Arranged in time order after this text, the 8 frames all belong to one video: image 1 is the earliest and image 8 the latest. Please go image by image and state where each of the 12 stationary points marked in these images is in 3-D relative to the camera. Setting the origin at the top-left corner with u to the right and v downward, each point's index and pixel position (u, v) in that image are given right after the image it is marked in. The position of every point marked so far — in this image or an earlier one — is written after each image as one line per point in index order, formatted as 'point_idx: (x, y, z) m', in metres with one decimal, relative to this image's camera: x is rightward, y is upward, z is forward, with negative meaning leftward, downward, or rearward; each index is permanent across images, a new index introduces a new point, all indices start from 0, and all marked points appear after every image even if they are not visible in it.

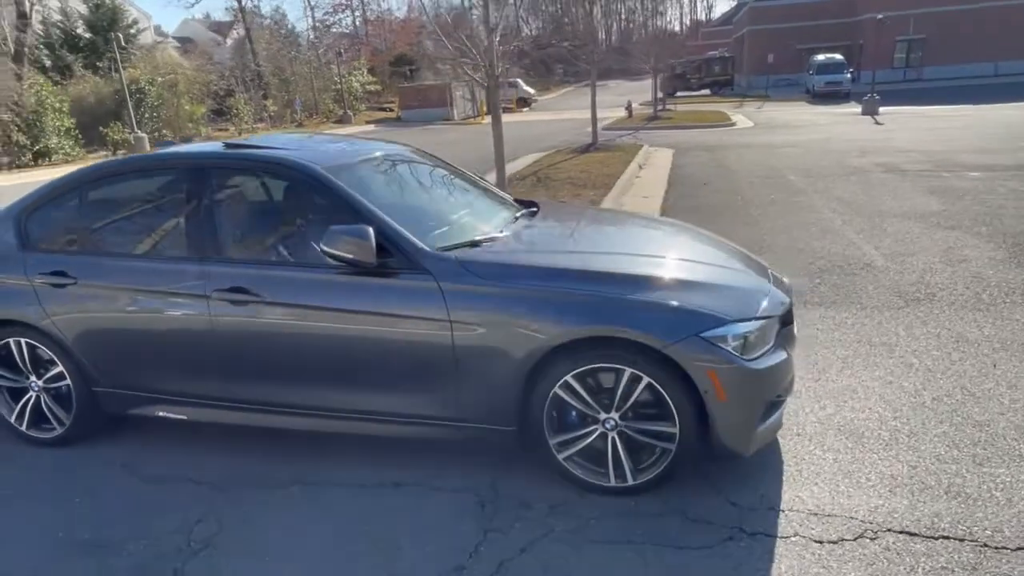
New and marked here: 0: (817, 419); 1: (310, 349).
0: (+1.8, -0.8, +3.8) m
1: (-1.1, -0.3, +3.4) m
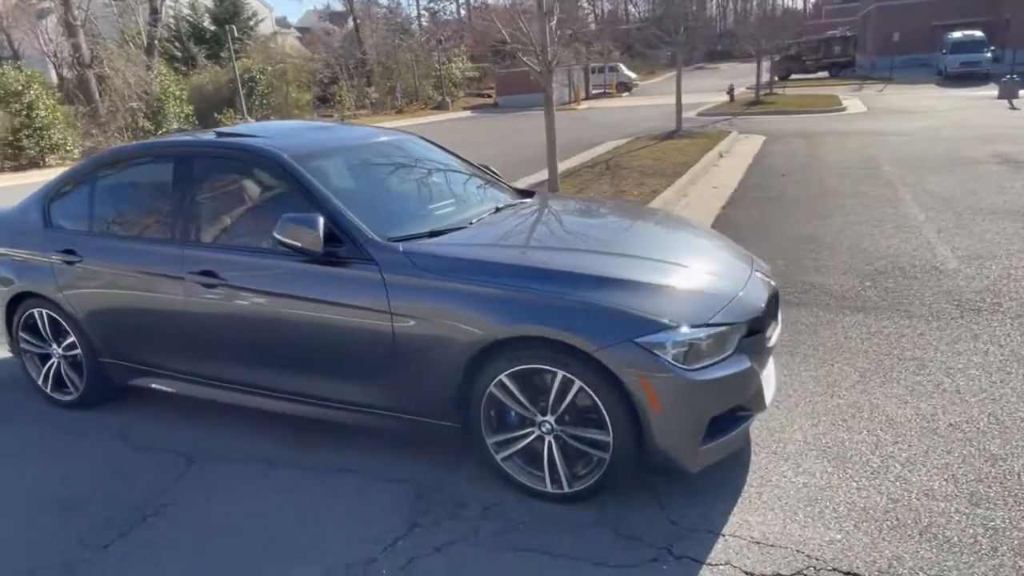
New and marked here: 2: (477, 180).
0: (+1.5, -0.8, +3.5) m
1: (-1.3, -0.2, +3.5) m
2: (-0.3, +0.7, +4.5) m
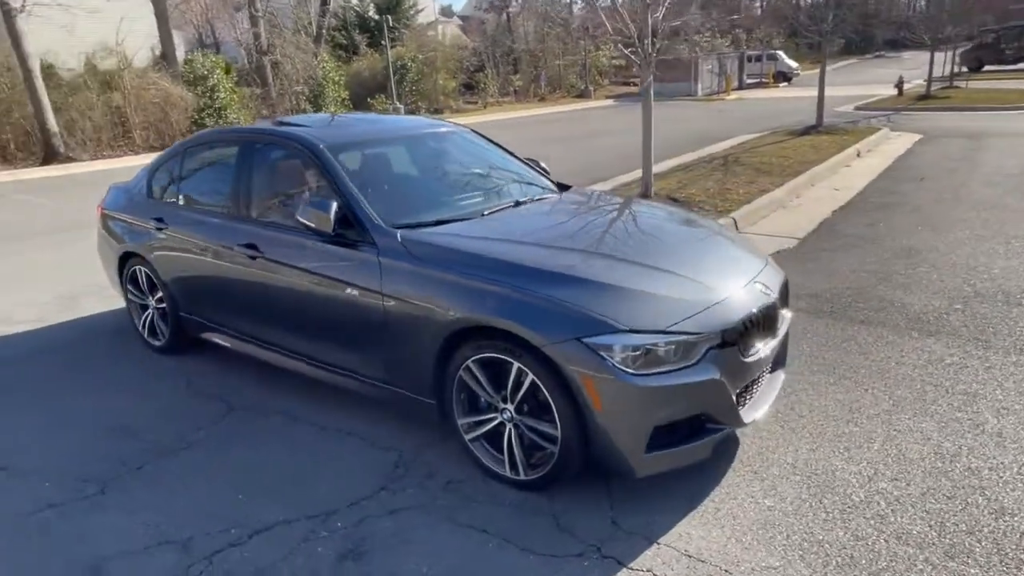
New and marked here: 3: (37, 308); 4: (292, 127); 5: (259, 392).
0: (+1.4, -0.9, +3.3) m
1: (-1.3, -0.1, +3.9) m
2: (-0.1, +0.8, +4.7) m
3: (-4.5, -0.2, +6.2) m
4: (-1.5, +1.1, +4.4) m
5: (-1.7, -0.7, +4.3) m
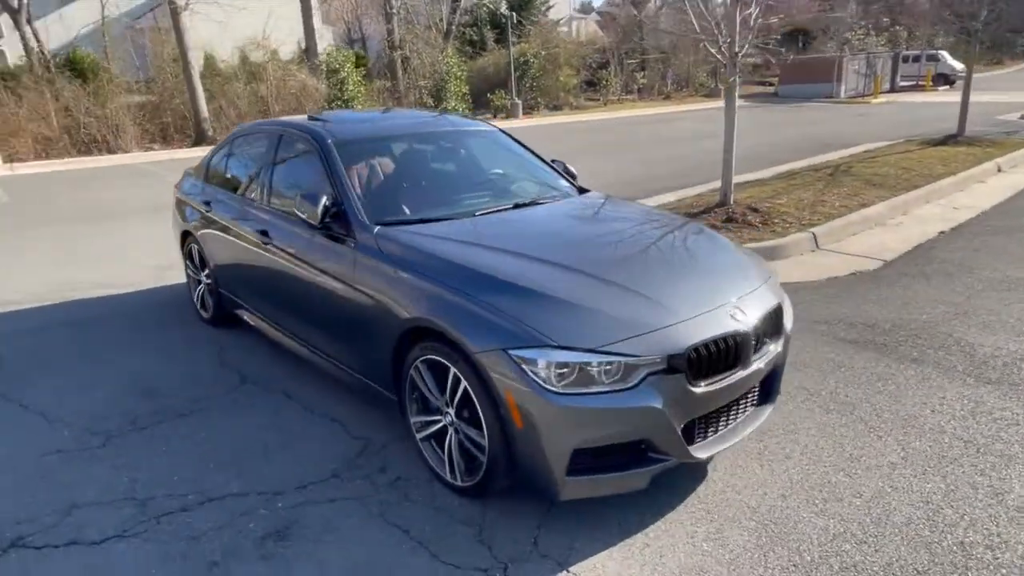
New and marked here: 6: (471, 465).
0: (+1.1, -1.0, +3.0) m
1: (-1.4, 0.0, +4.1) m
2: (0.0, +0.8, +4.6) m
3: (-4.1, +0.1, +7.0) m
4: (-1.4, +1.2, +4.6) m
5: (-1.7, -0.6, +4.6) m
6: (-0.2, -0.8, +3.1) m
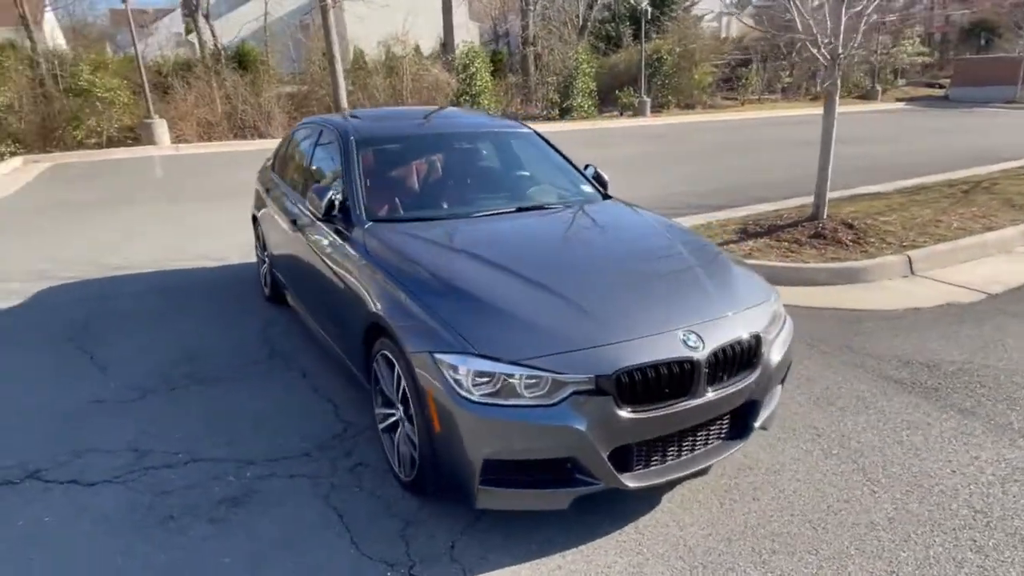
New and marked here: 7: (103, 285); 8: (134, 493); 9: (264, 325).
0: (+0.8, -1.1, +2.8) m
1: (-1.4, +0.1, +4.4) m
2: (+0.2, +0.7, +4.6) m
3: (-3.4, +0.4, +7.7) m
4: (-1.2, +1.2, +4.8) m
5: (-1.6, -0.5, +4.9) m
6: (-0.5, -0.8, +3.1) m
7: (-4.1, 0.0, +6.5) m
8: (-1.9, -1.0, +3.2) m
9: (-2.1, -0.3, +5.4) m
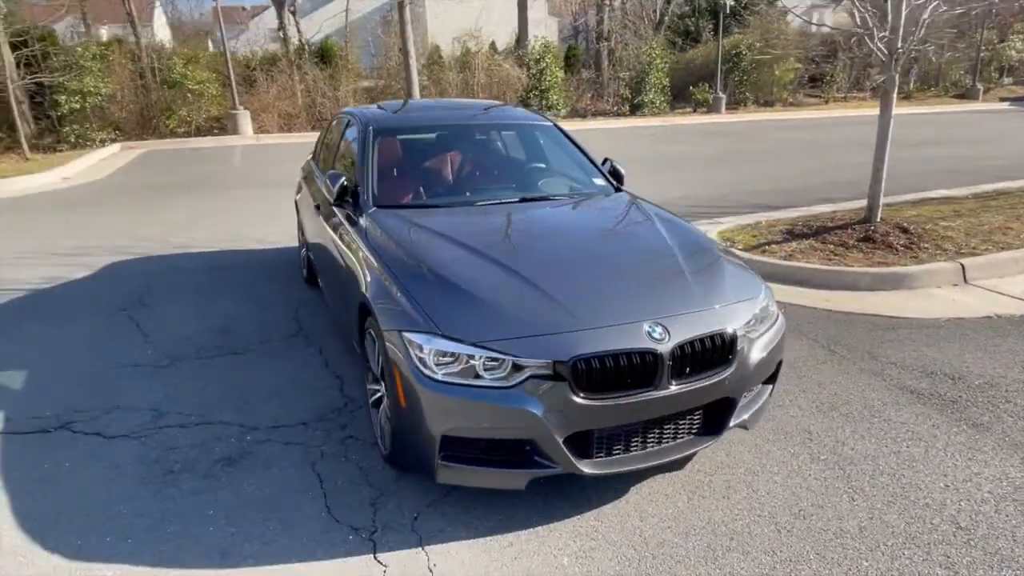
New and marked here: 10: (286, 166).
0: (+0.6, -1.1, +2.8) m
1: (-1.3, +0.2, +4.7) m
2: (+0.3, +0.8, +4.6) m
3: (-3.0, +0.7, +8.2) m
4: (-1.0, +1.4, +5.0) m
5: (-1.5, -0.3, +5.2) m
6: (-0.6, -0.7, +3.3) m
7: (-3.7, +0.3, +7.0) m
8: (-2.0, -0.9, +3.6) m
9: (-1.9, -0.1, +5.7) m
10: (-5.0, +2.6, +14.2) m
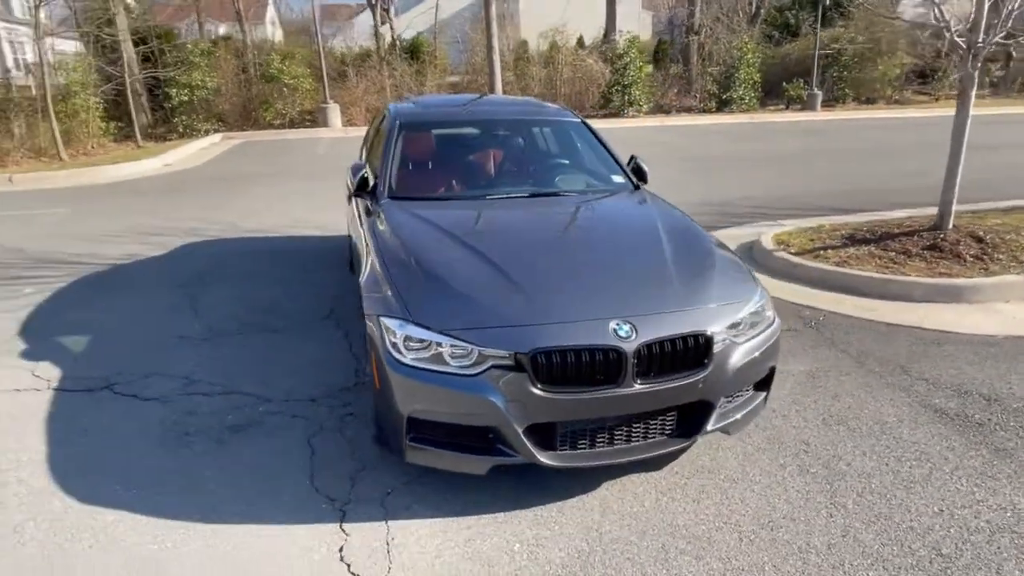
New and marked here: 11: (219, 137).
0: (+0.4, -1.1, +2.8) m
1: (-1.2, +0.3, +4.9) m
2: (+0.4, +0.8, +4.7) m
3: (-2.3, +0.9, +8.6) m
4: (-0.8, +1.5, +5.2) m
5: (-1.3, -0.2, +5.5) m
6: (-0.7, -0.7, +3.4) m
7: (-3.3, +0.5, +7.5) m
8: (-2.1, -0.7, +3.9) m
9: (-1.6, 0.0, +6.1) m
10: (-3.4, +3.0, +14.9) m
11: (-8.6, +4.4, +19.2) m
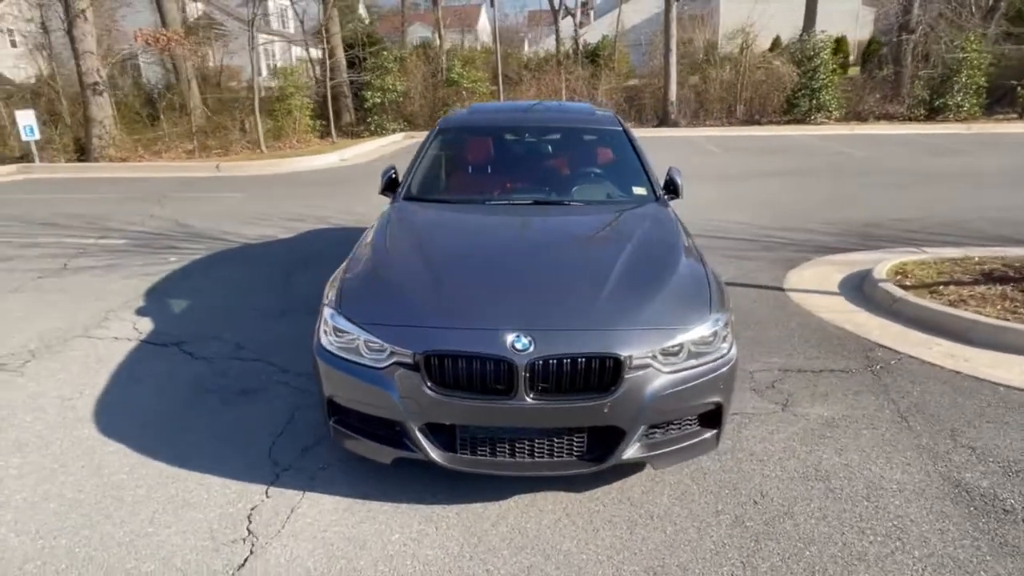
0: (-0.1, -1.1, +2.9) m
1: (-0.9, +0.4, +5.2) m
2: (+0.6, +0.8, +4.6) m
3: (-0.9, +1.0, +9.1) m
4: (-0.4, +1.5, +5.5) m
5: (-0.9, -0.1, +5.8) m
6: (-1.0, -0.6, +3.7) m
7: (-2.1, +0.7, +8.4) m
8: (-2.1, -0.6, +4.6) m
9: (-1.1, +0.1, +6.5) m
10: (0.0, +3.0, +15.4) m
11: (-3.6, +4.9, +21.0) m
